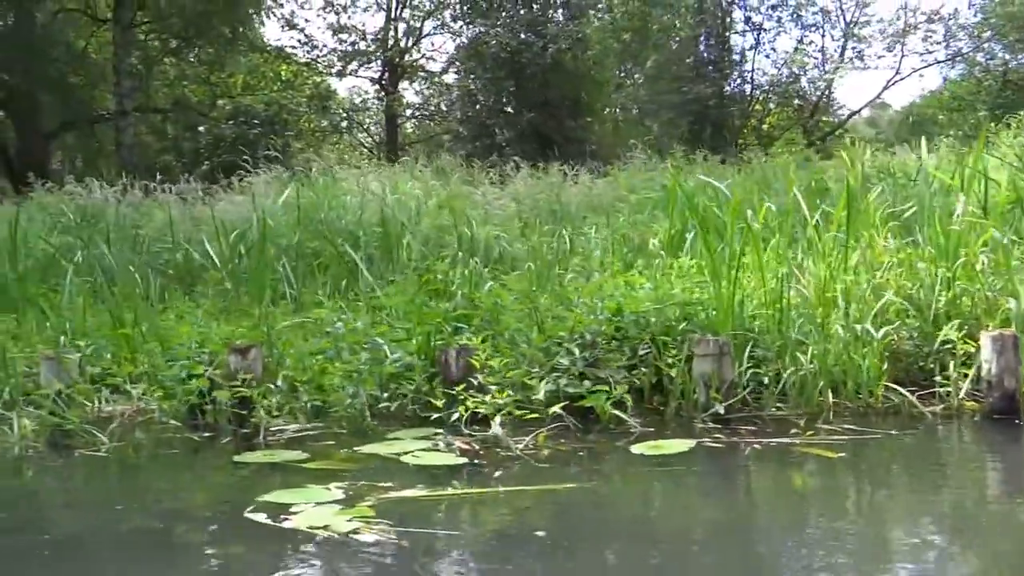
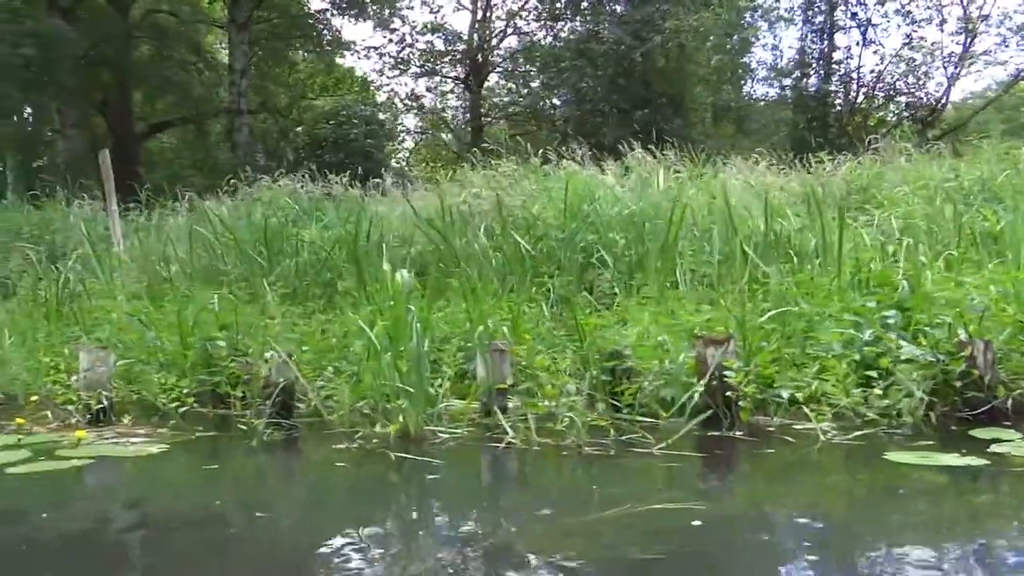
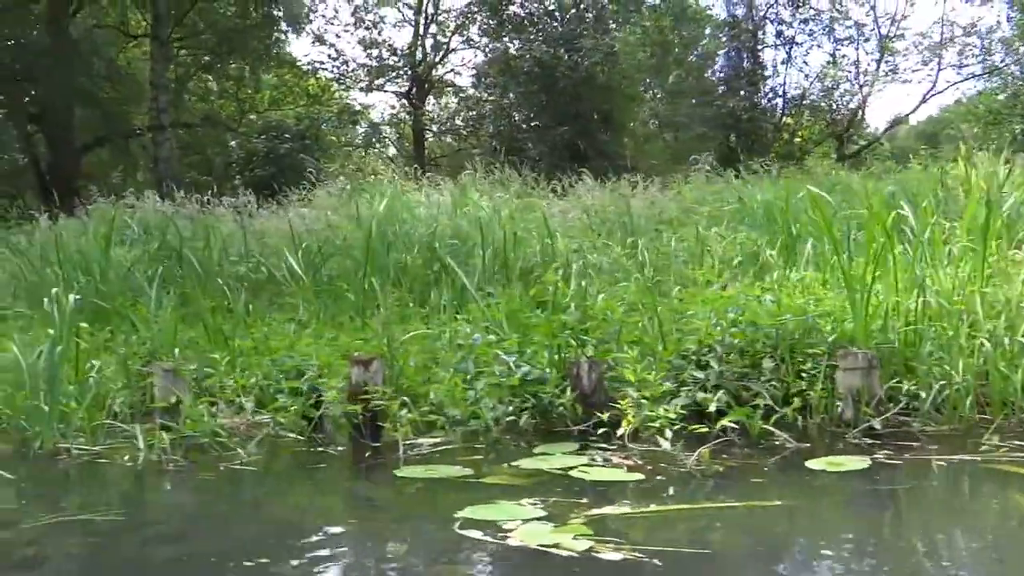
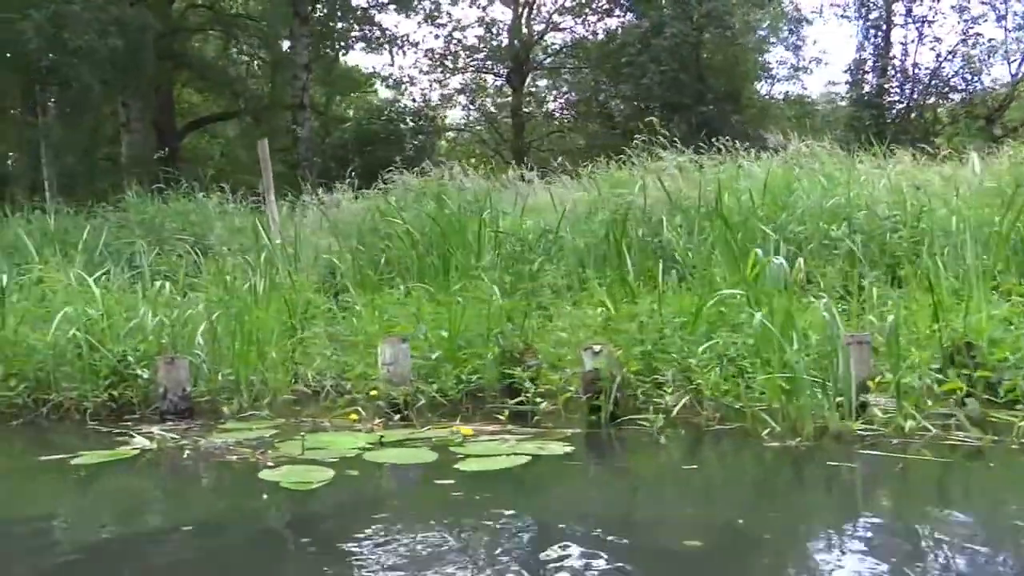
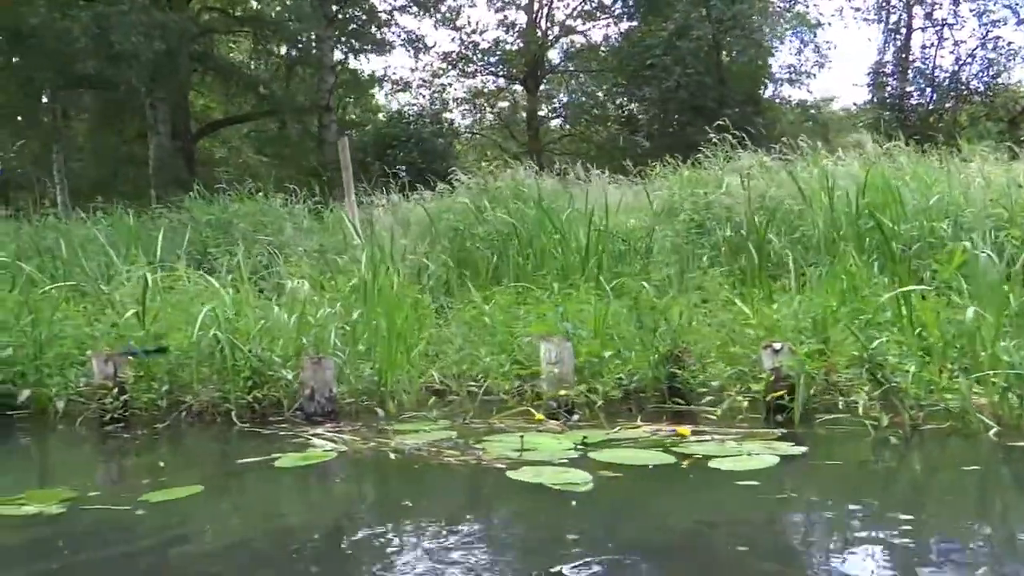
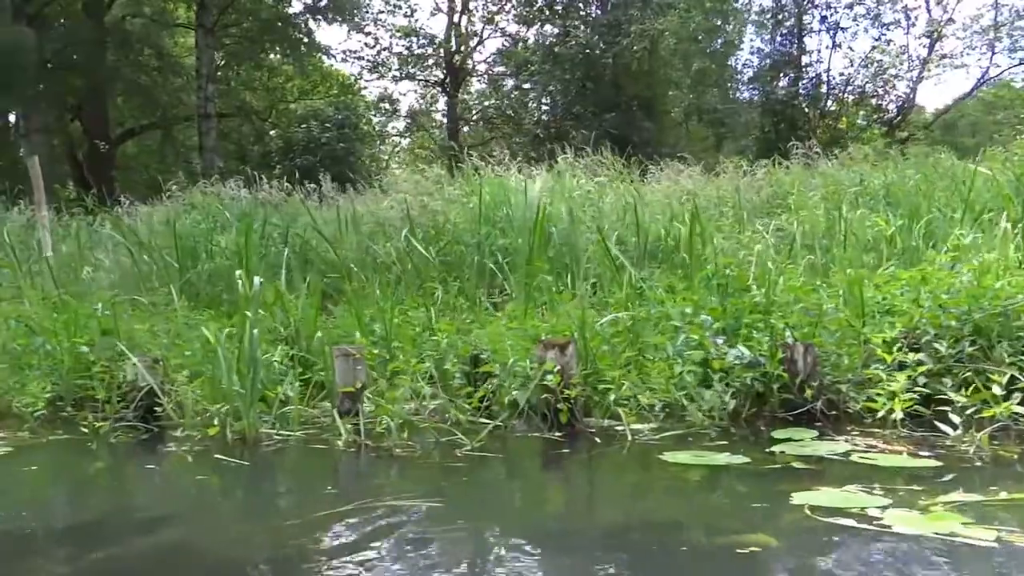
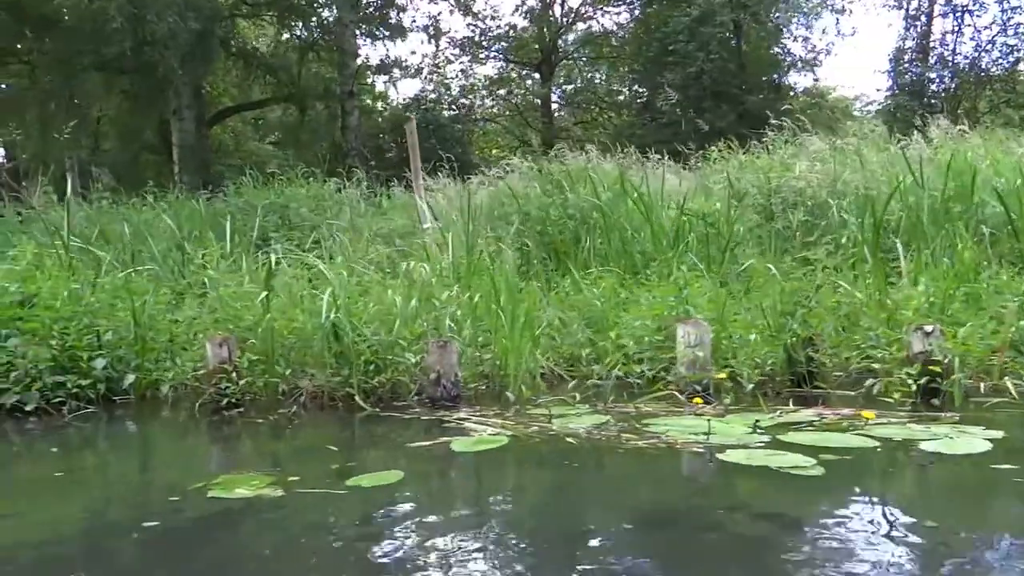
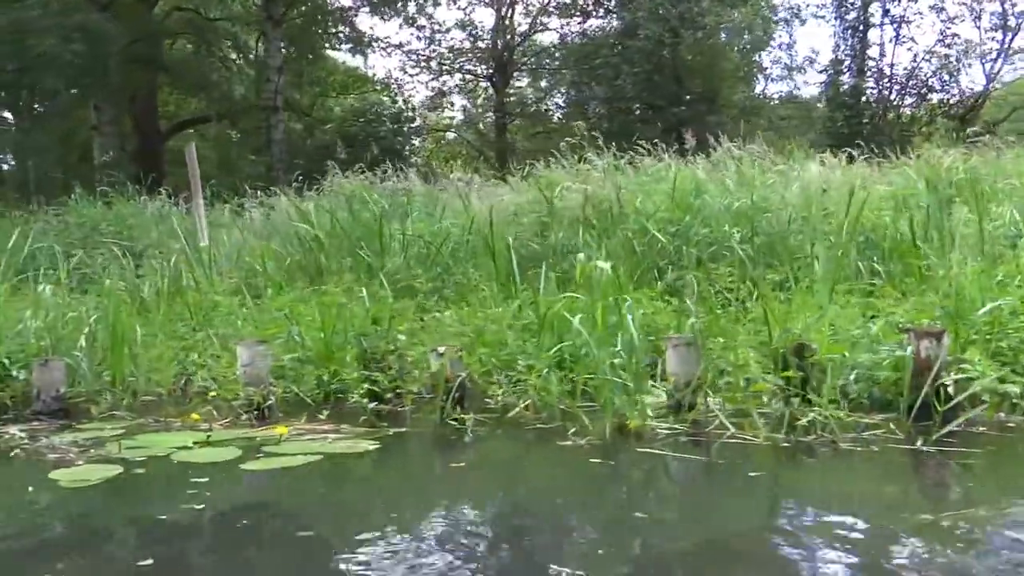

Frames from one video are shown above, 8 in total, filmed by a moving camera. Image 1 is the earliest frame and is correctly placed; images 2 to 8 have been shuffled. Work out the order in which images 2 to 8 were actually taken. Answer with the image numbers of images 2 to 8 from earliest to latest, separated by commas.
3, 6, 2, 8, 4, 5, 7
